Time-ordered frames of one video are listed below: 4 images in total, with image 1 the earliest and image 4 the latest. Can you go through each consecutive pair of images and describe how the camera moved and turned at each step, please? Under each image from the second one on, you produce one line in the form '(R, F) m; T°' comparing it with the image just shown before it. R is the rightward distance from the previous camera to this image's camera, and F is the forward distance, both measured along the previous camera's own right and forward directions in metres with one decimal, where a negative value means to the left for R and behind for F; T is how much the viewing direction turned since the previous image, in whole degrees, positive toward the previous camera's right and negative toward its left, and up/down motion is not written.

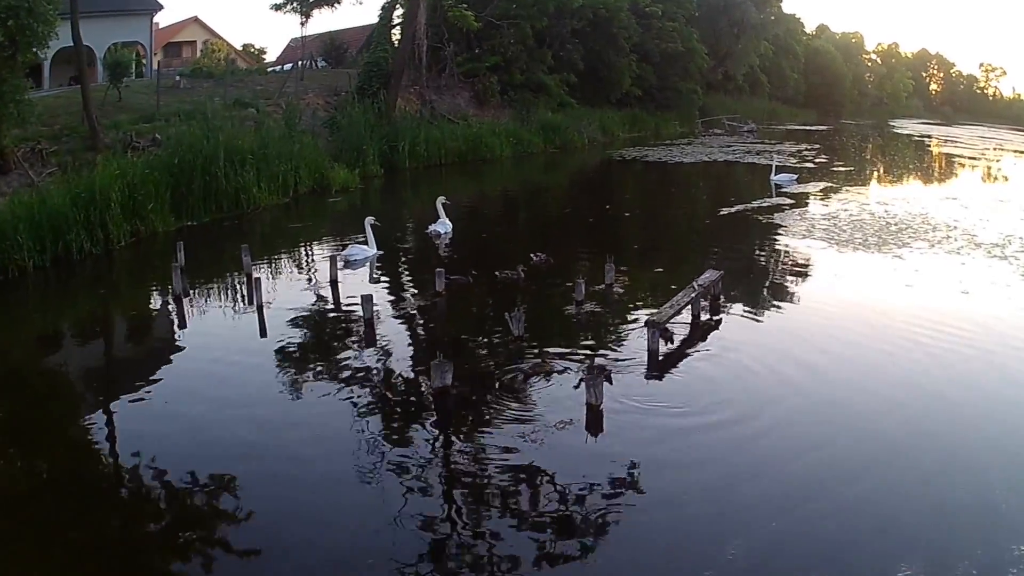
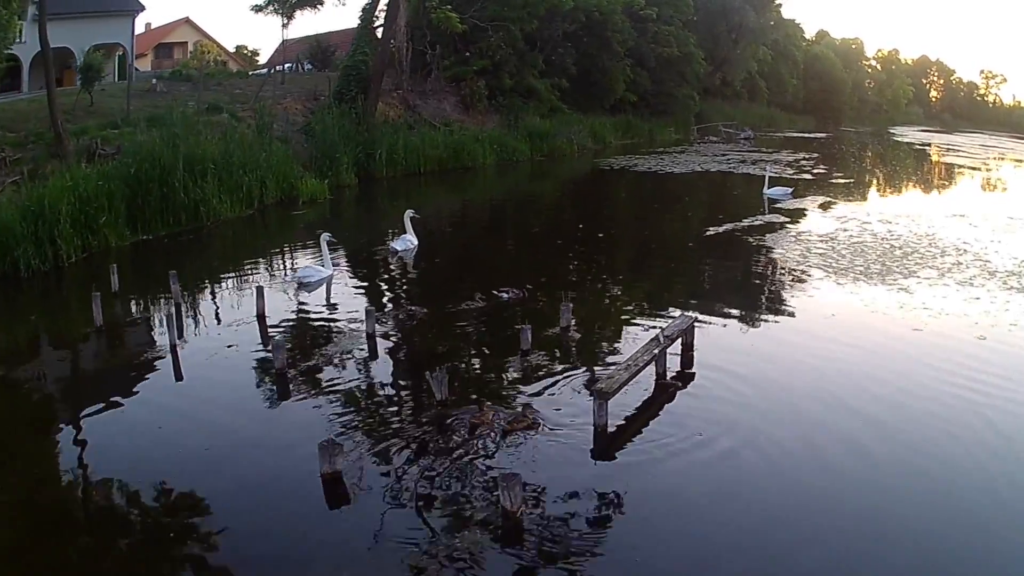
(+0.4, +1.0) m; 0°
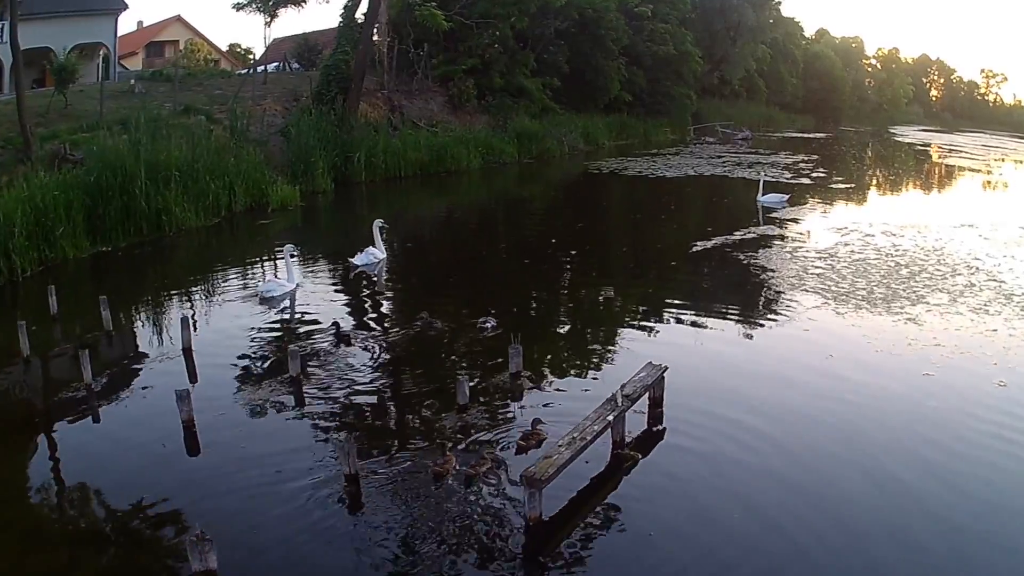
(+0.3, +0.9) m; 0°
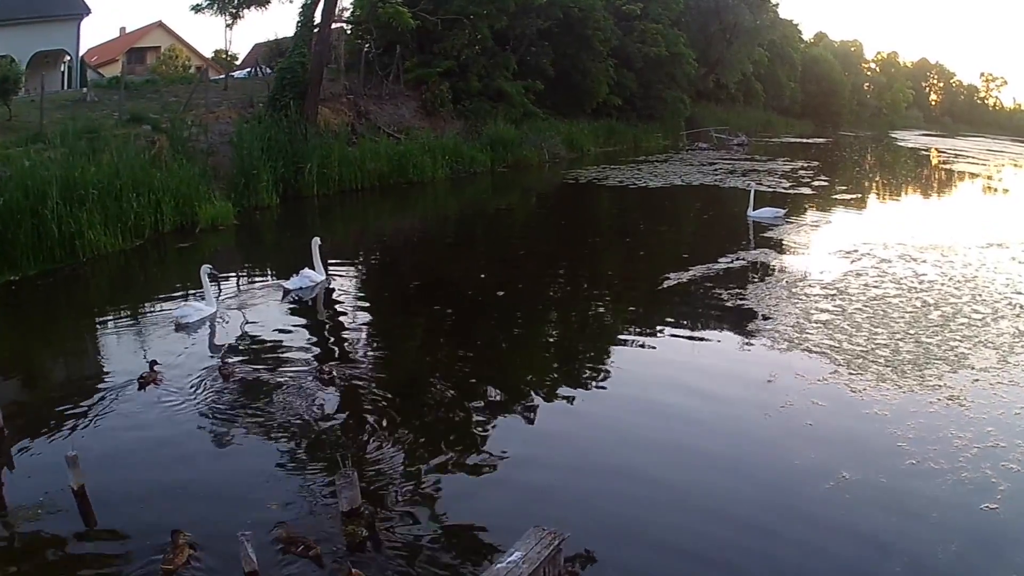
(+0.6, +1.9) m; 0°
